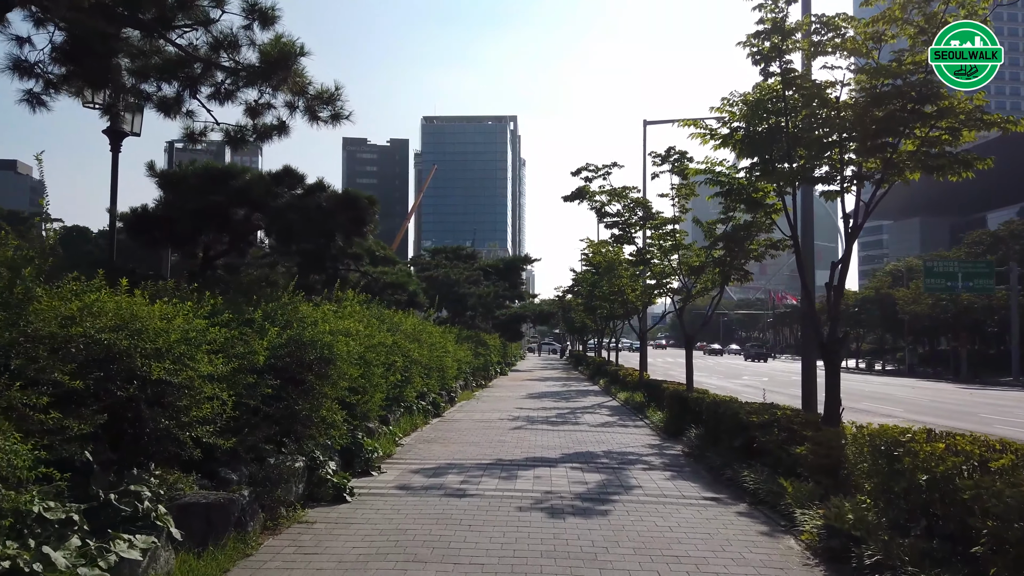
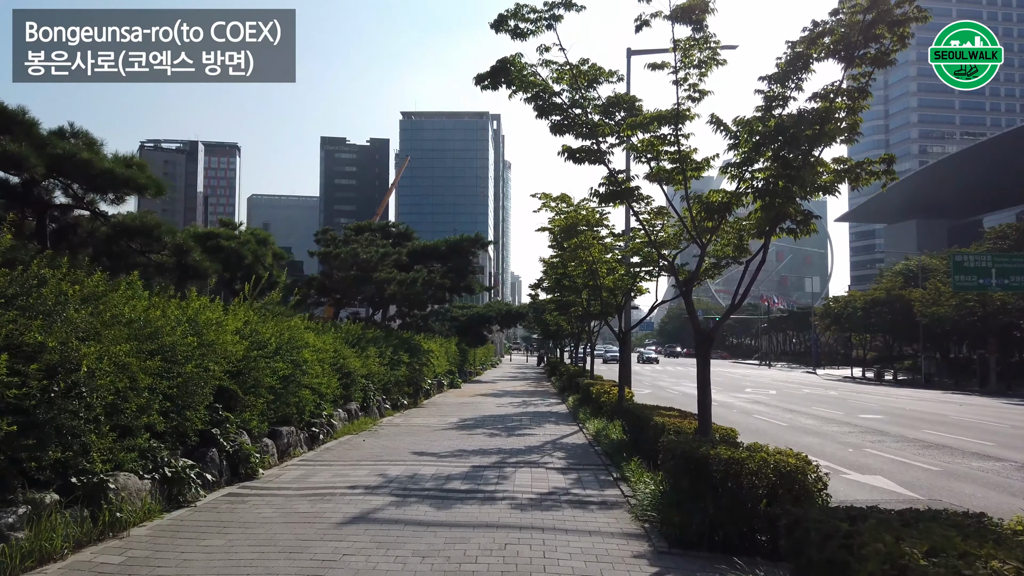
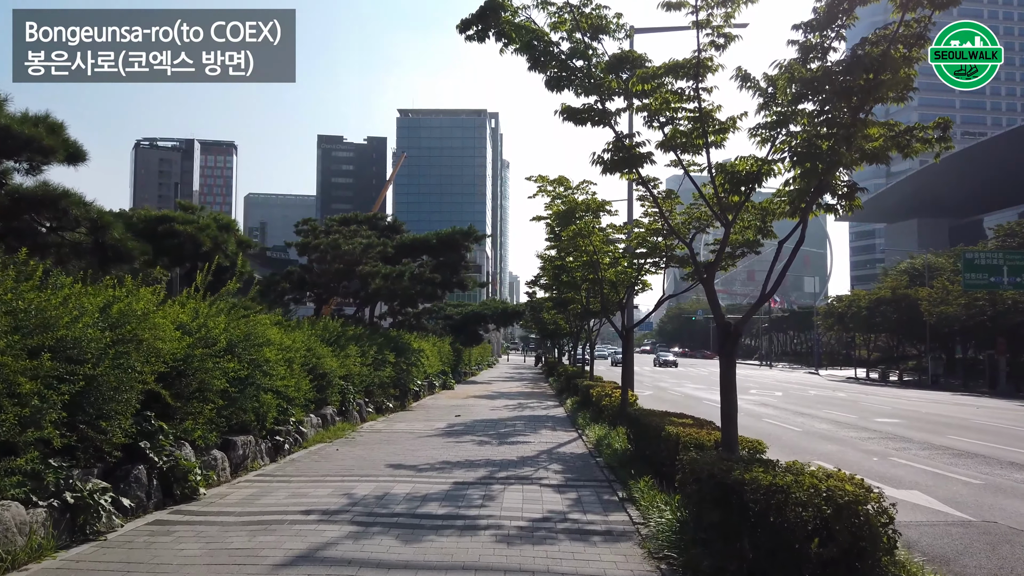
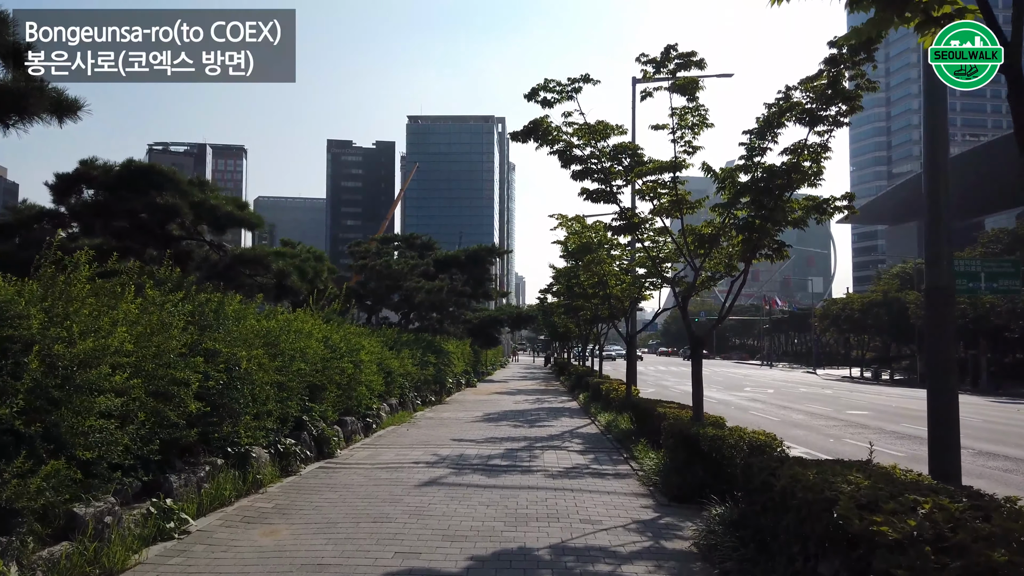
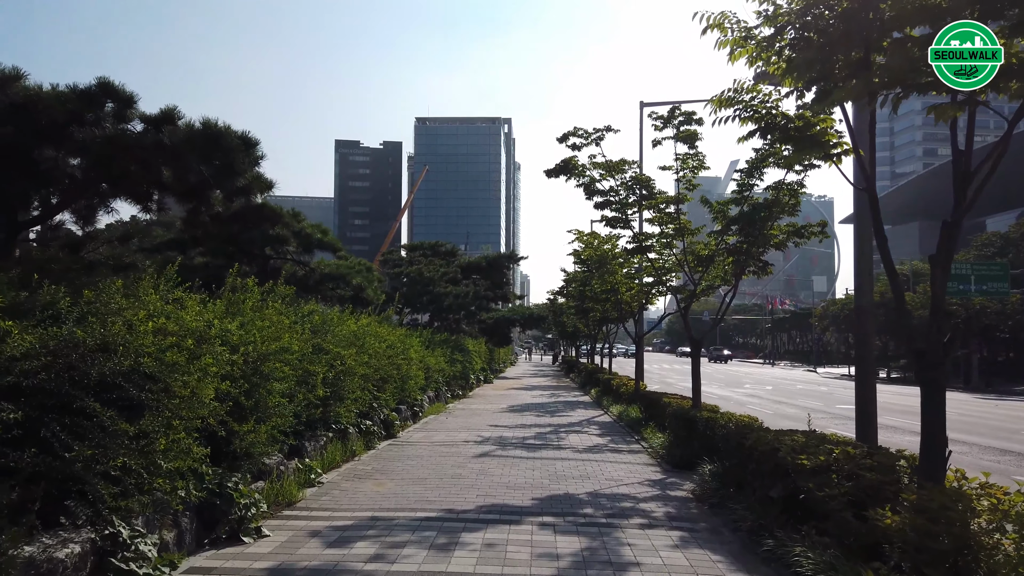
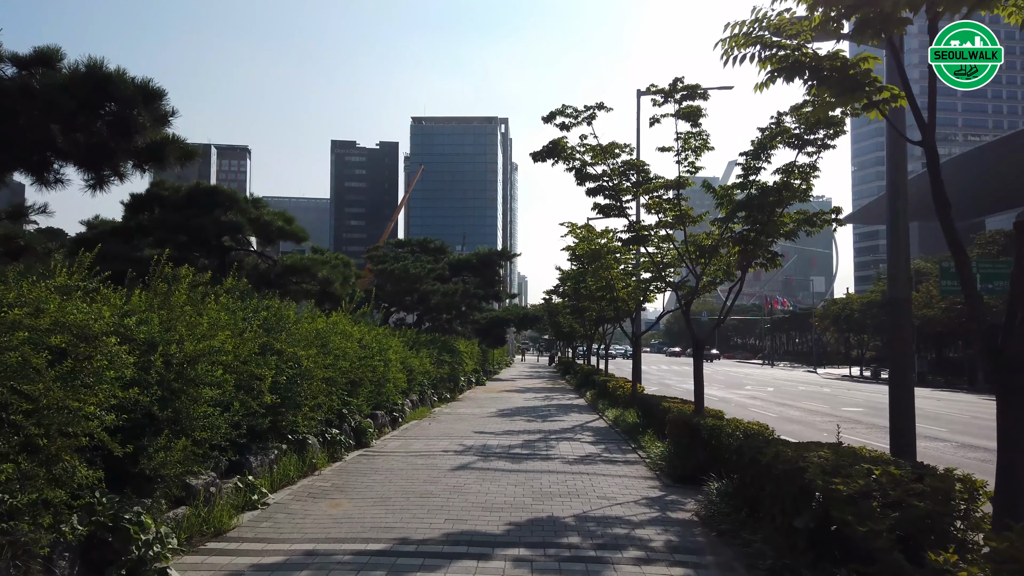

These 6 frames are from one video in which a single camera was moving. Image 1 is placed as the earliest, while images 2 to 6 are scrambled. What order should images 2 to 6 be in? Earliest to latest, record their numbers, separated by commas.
5, 6, 4, 2, 3
